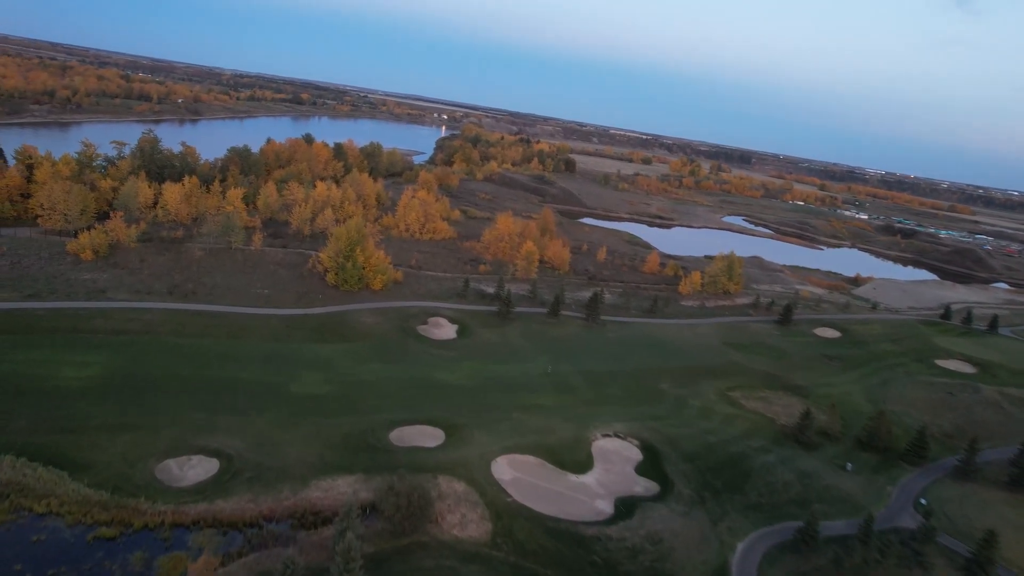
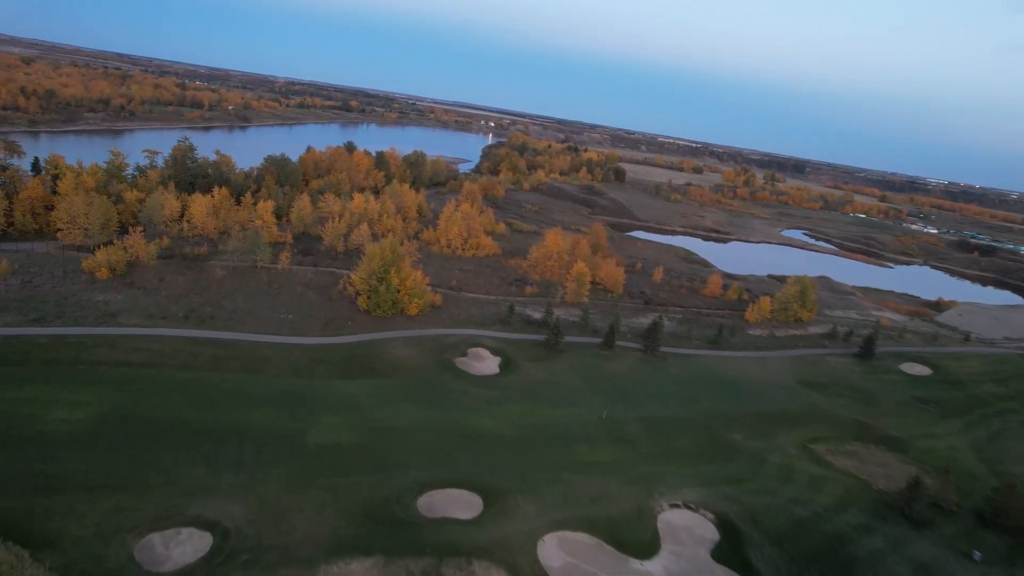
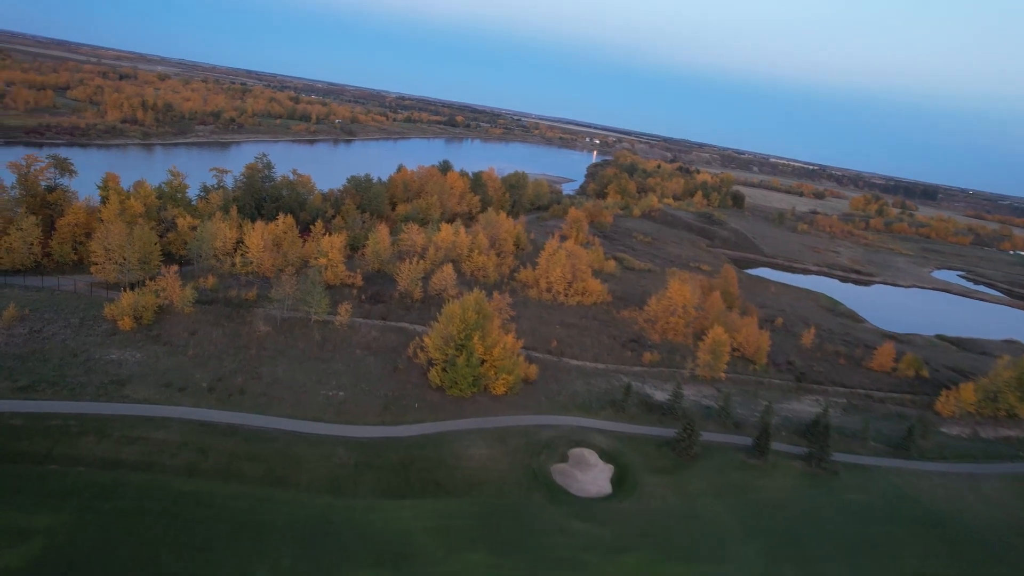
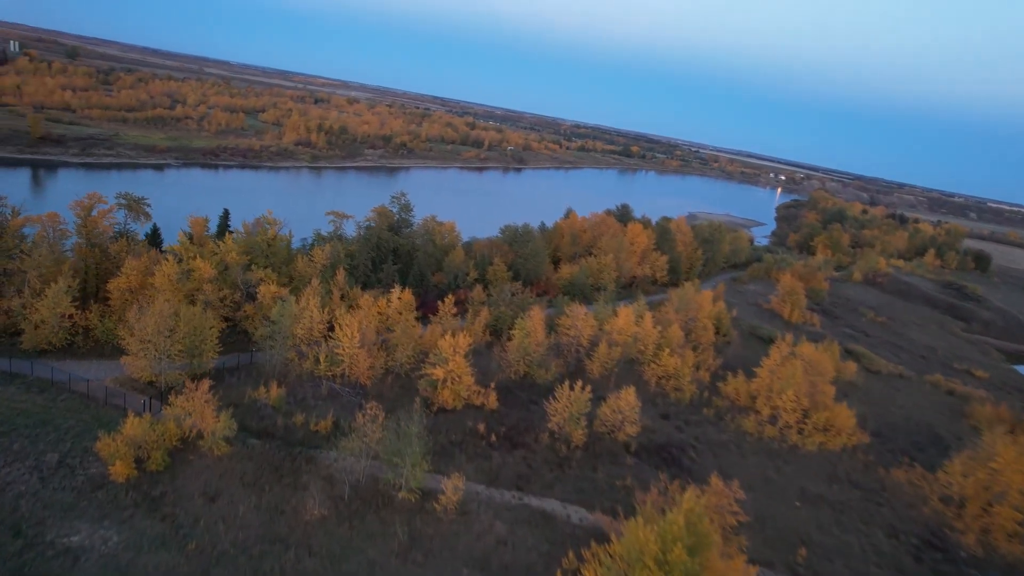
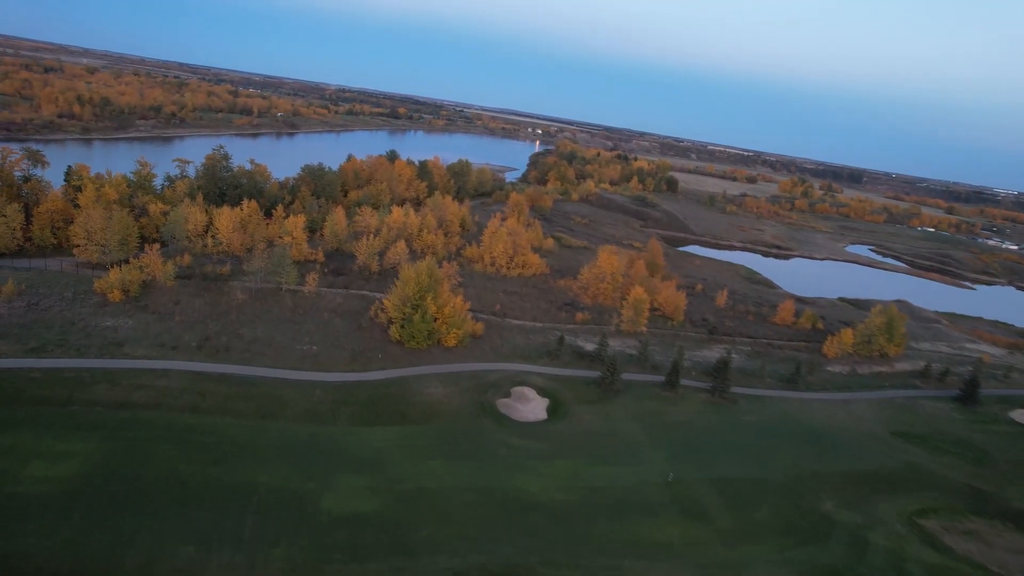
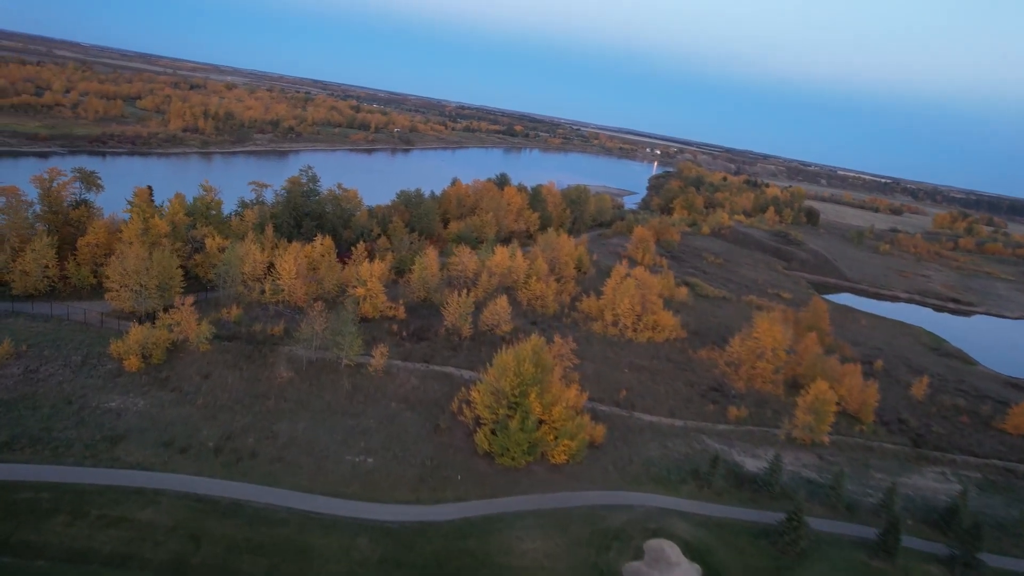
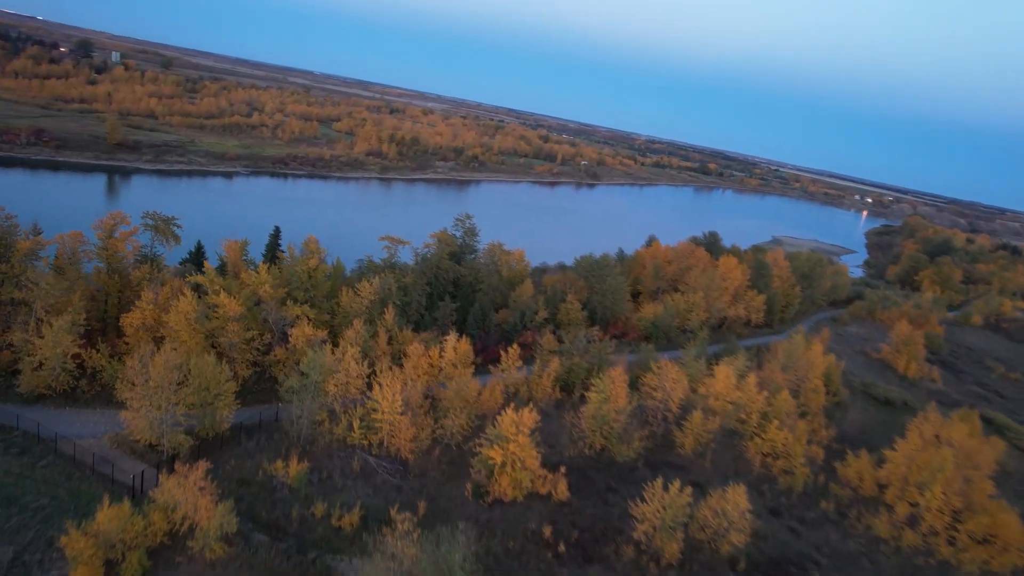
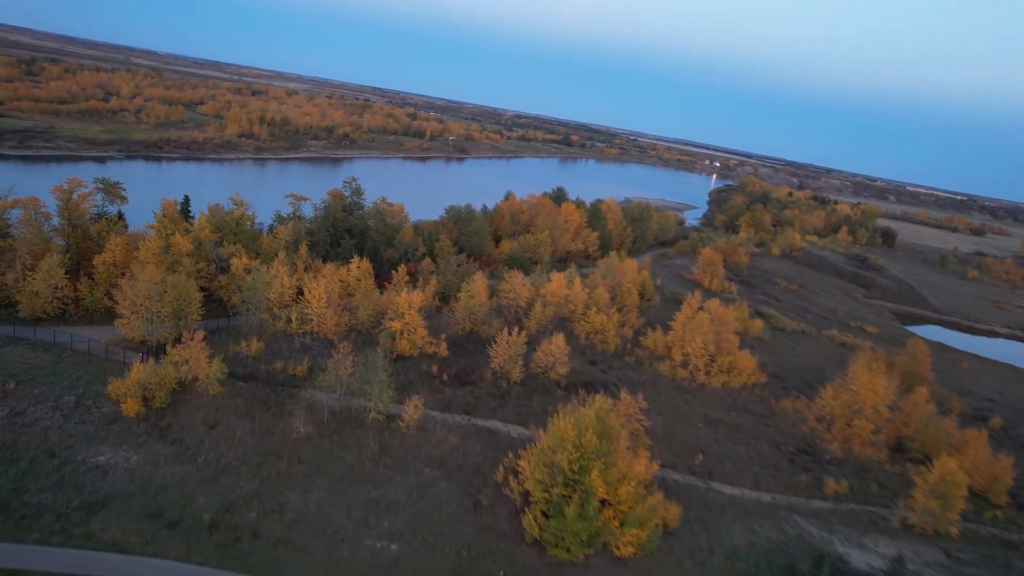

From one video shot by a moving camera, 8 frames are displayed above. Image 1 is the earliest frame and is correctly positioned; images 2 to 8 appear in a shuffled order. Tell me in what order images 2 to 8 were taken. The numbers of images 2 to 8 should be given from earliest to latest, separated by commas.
2, 5, 3, 6, 8, 4, 7
